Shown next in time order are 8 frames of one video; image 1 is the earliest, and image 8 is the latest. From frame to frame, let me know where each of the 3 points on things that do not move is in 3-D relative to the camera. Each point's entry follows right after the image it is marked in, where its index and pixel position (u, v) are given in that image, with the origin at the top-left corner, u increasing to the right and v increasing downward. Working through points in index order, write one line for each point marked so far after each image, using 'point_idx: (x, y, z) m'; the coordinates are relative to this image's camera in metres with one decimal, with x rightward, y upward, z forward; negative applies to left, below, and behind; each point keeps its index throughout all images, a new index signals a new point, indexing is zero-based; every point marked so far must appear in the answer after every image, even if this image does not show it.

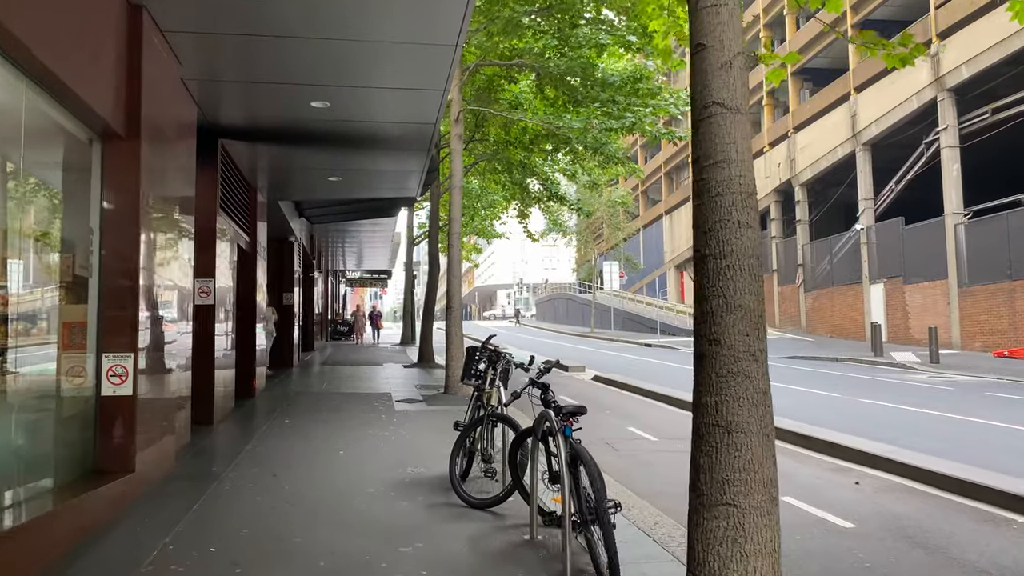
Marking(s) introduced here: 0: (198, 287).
0: (-3.2, 0.0, +8.7) m
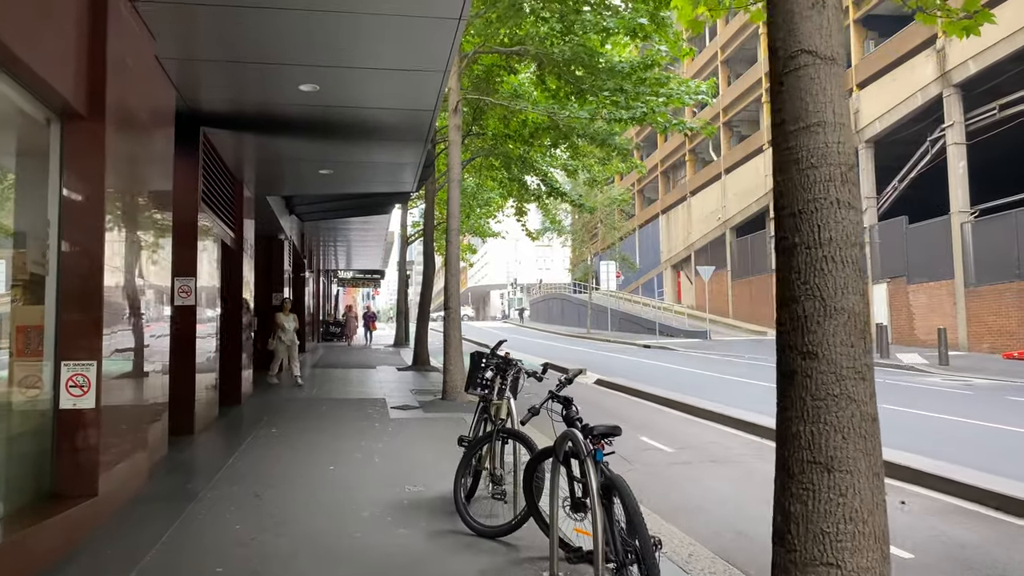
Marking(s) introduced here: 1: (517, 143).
0: (-3.2, 0.0, +8.1) m
1: (+0.1, +2.6, +15.0) m
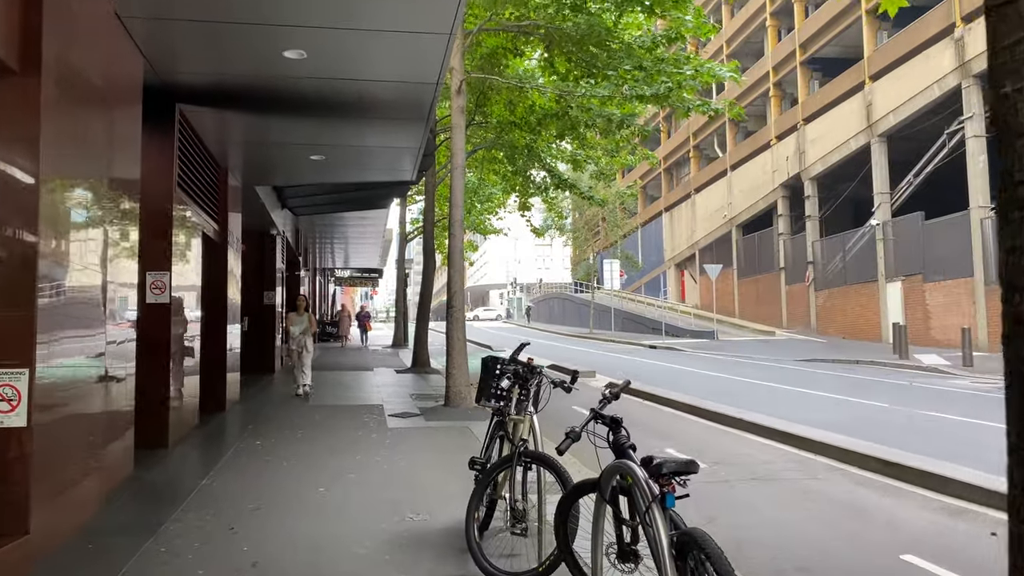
0: (-3.1, +0.1, +7.2) m
1: (+0.2, +2.7, +14.2) m
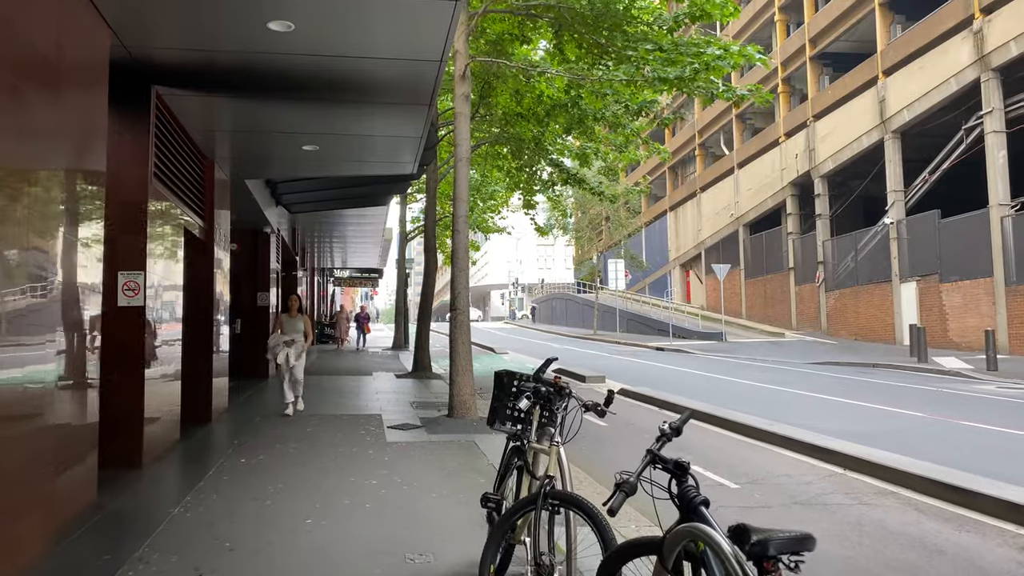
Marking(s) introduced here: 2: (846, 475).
0: (-3.0, 0.0, +6.5) m
1: (+0.3, +2.6, +13.4) m
2: (+2.6, -1.5, +6.7) m
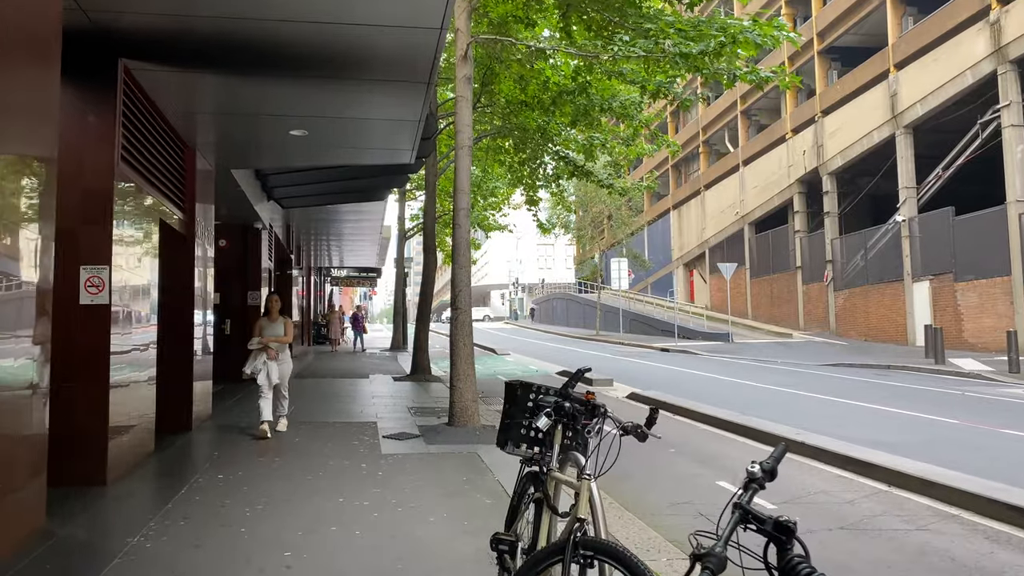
0: (-2.9, +0.1, +5.8) m
1: (+0.3, +2.7, +12.7) m
2: (+2.7, -1.5, +6.0) m
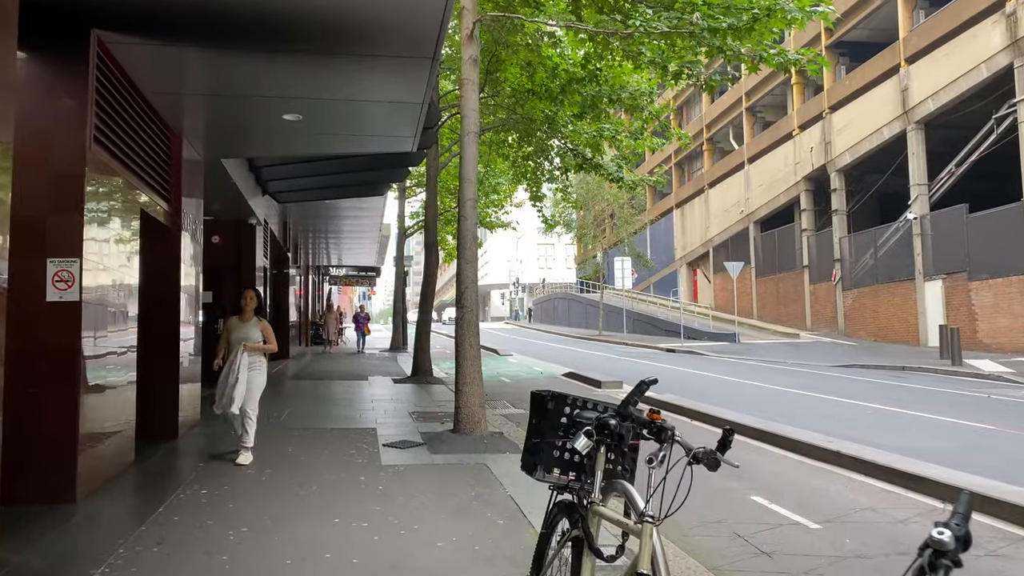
0: (-2.8, +0.1, +5.2) m
1: (+0.4, +2.7, +12.2) m
2: (+2.8, -1.4, +5.4) m
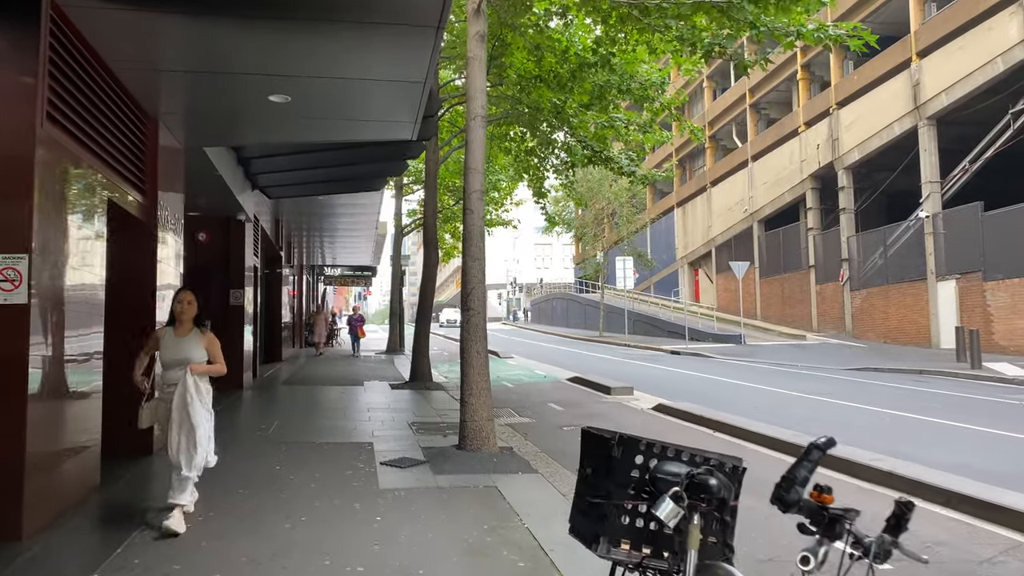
0: (-2.7, +0.1, +4.5) m
1: (+0.5, +2.7, +11.4) m
2: (+2.9, -1.4, +4.7) m
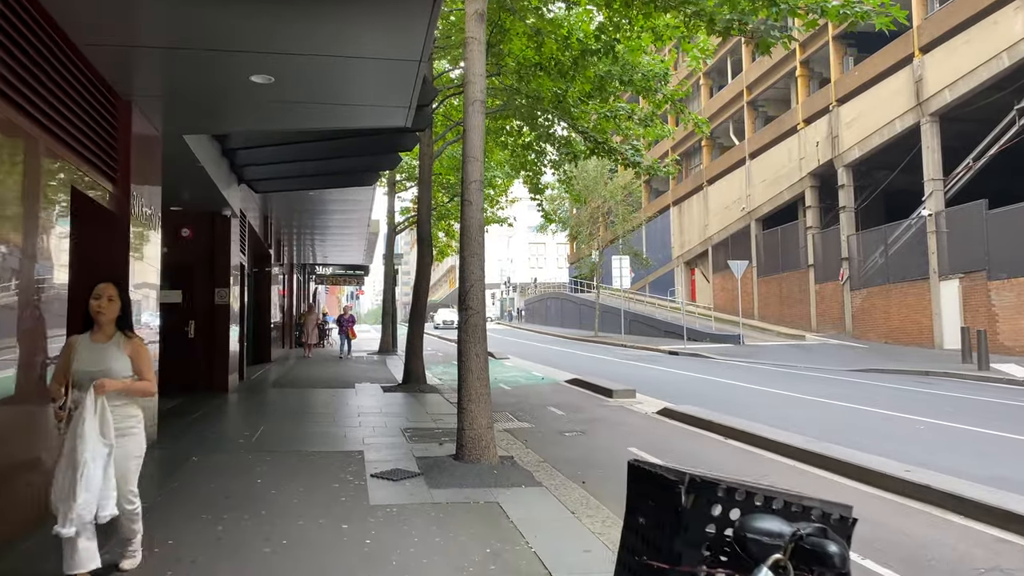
0: (-2.7, +0.1, +3.9) m
1: (+0.5, +2.7, +10.9) m
2: (+2.9, -1.4, +4.2) m
